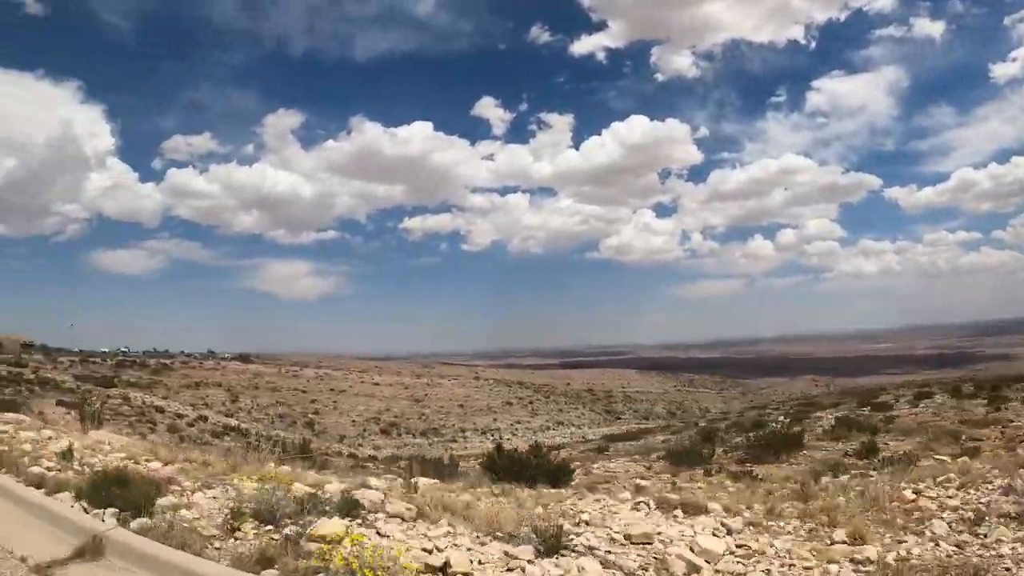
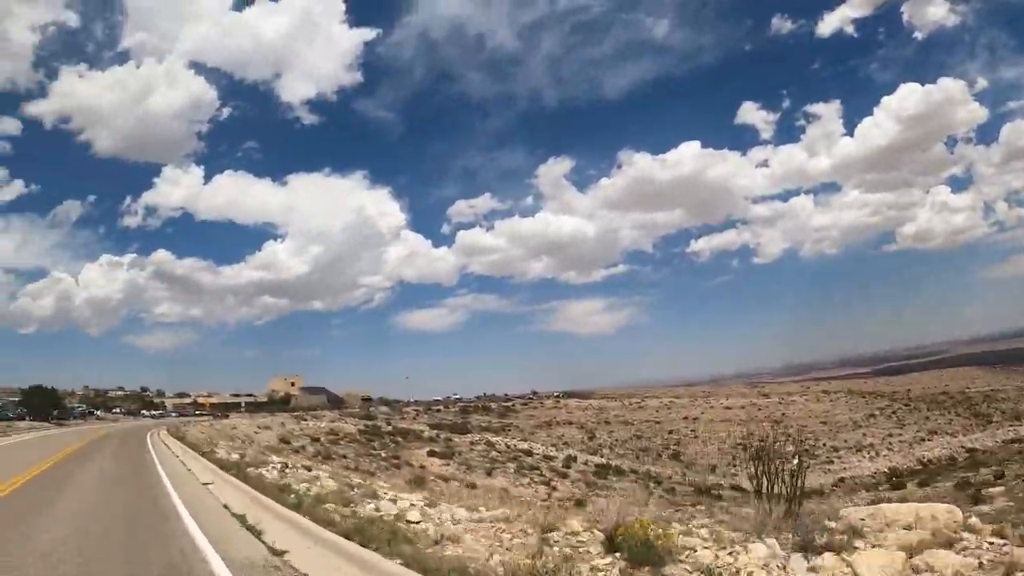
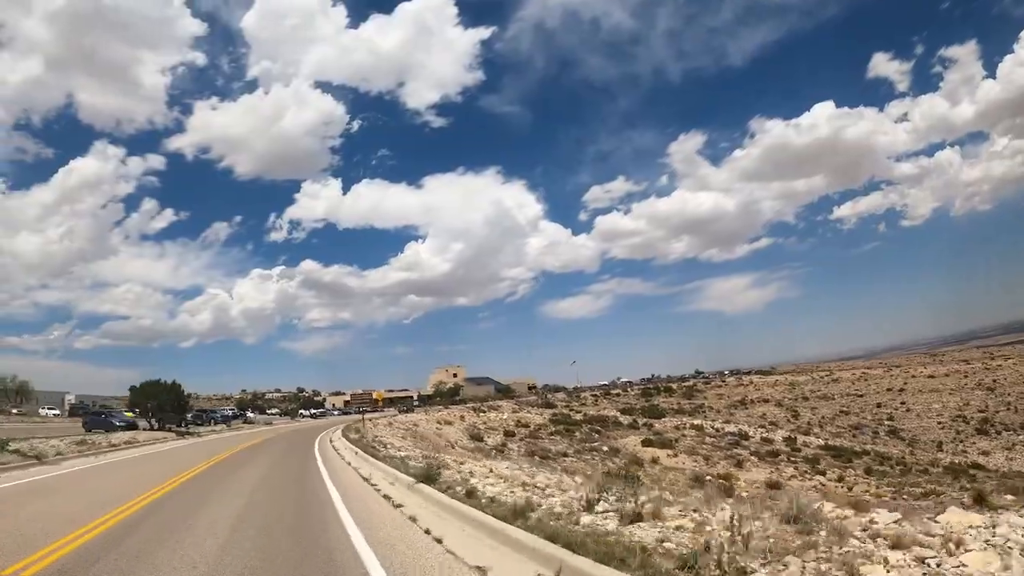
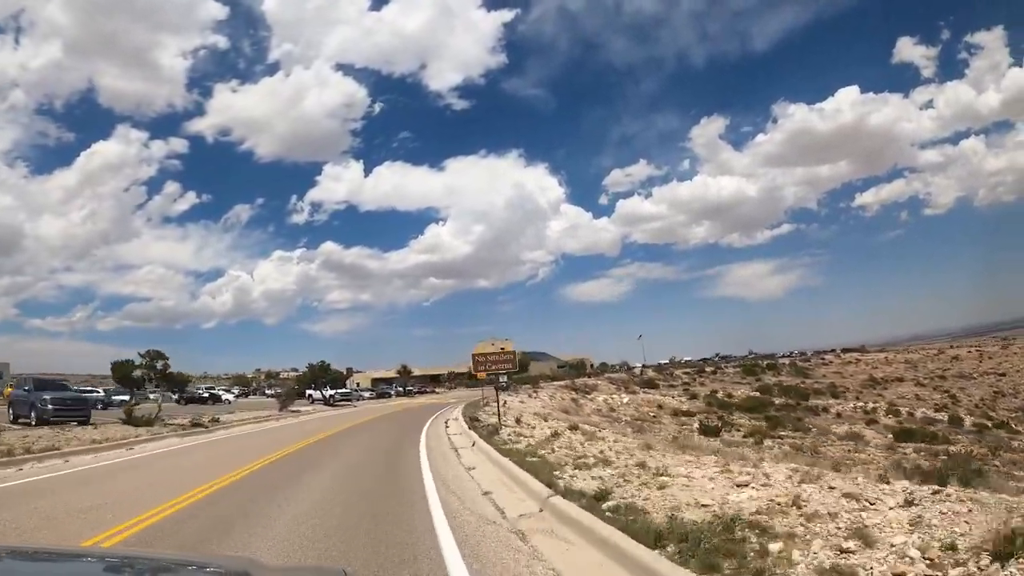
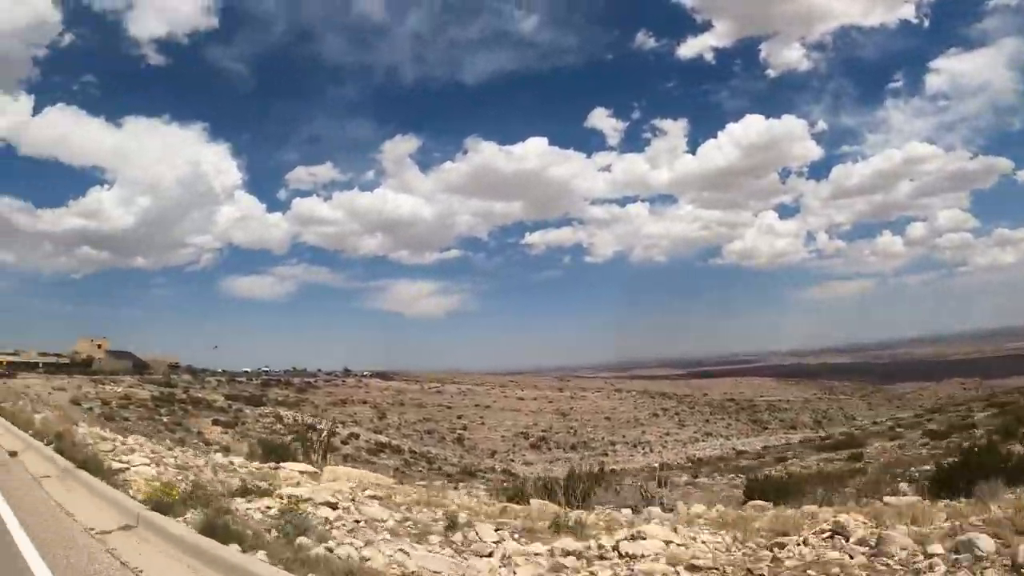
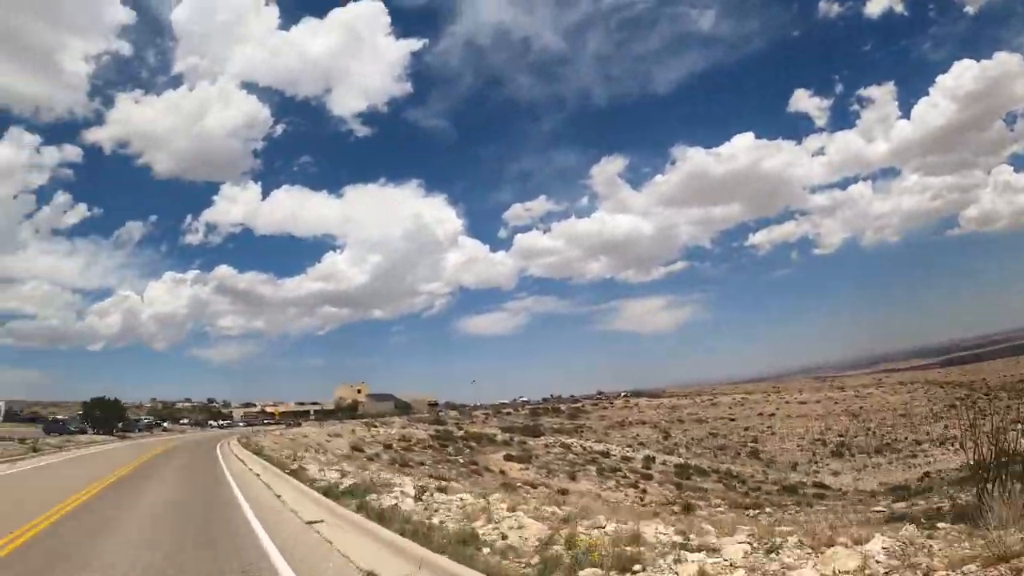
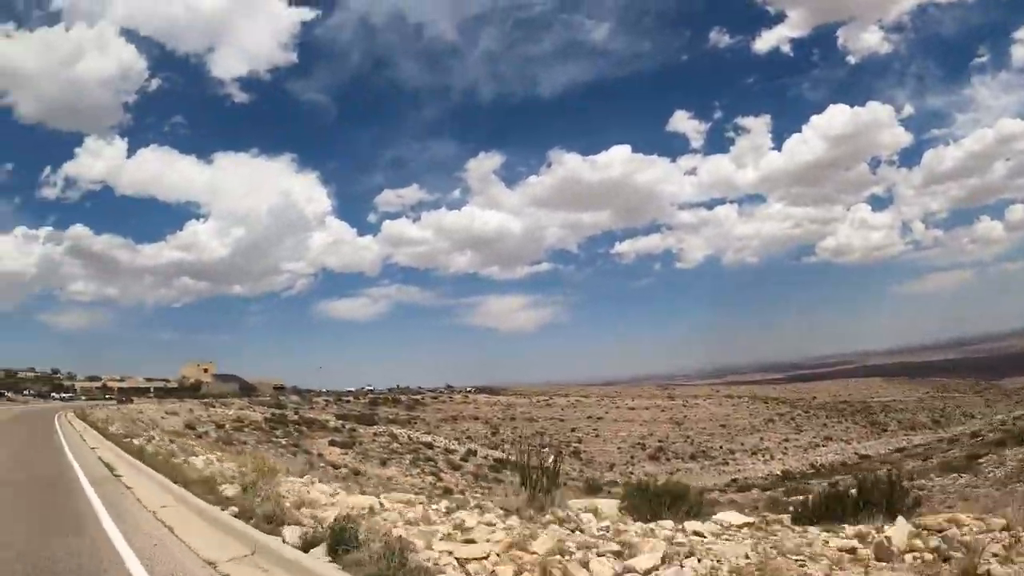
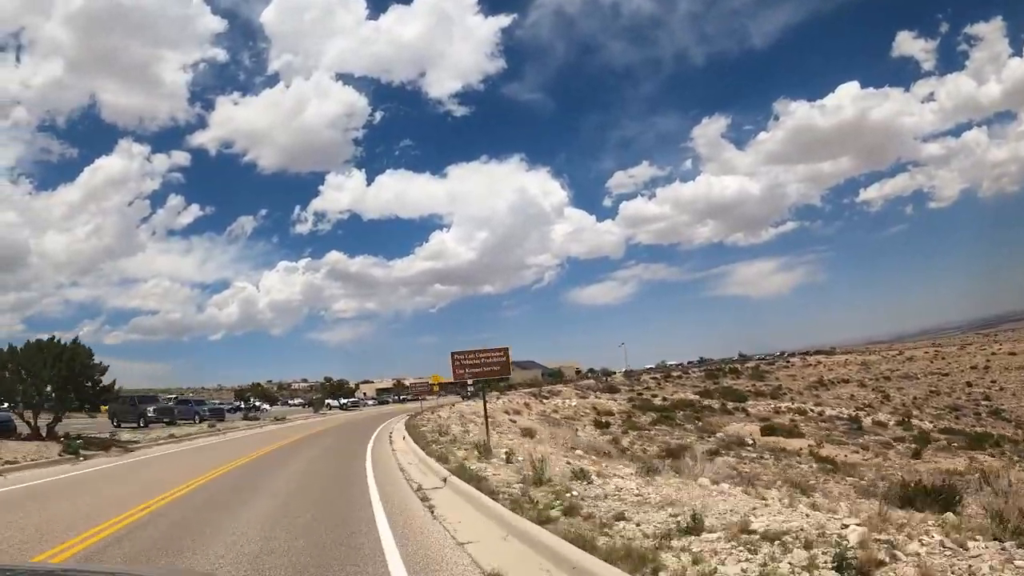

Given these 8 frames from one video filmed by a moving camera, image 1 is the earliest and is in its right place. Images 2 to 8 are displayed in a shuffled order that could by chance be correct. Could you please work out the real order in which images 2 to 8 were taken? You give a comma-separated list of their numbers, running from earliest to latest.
5, 7, 2, 6, 3, 8, 4
